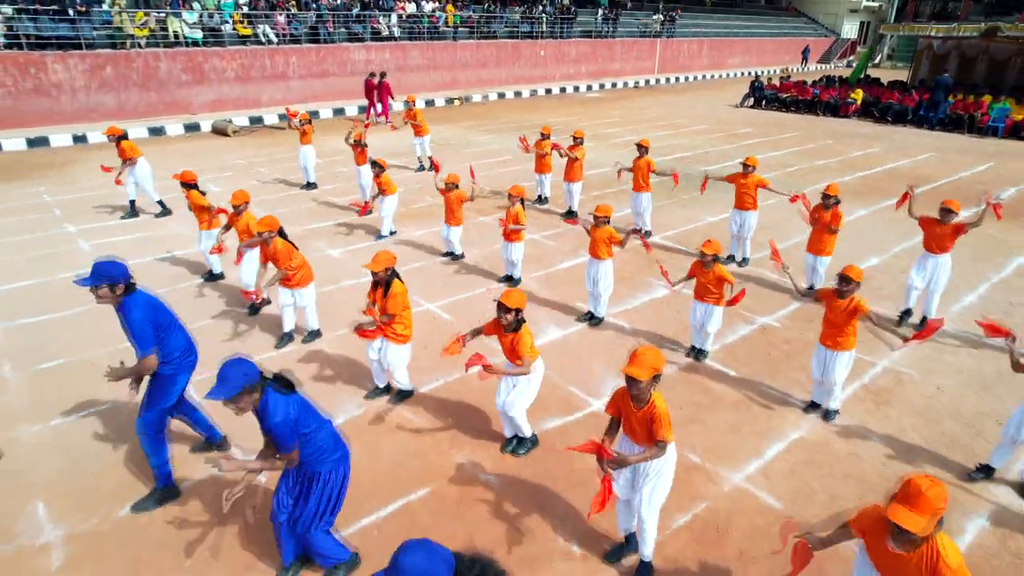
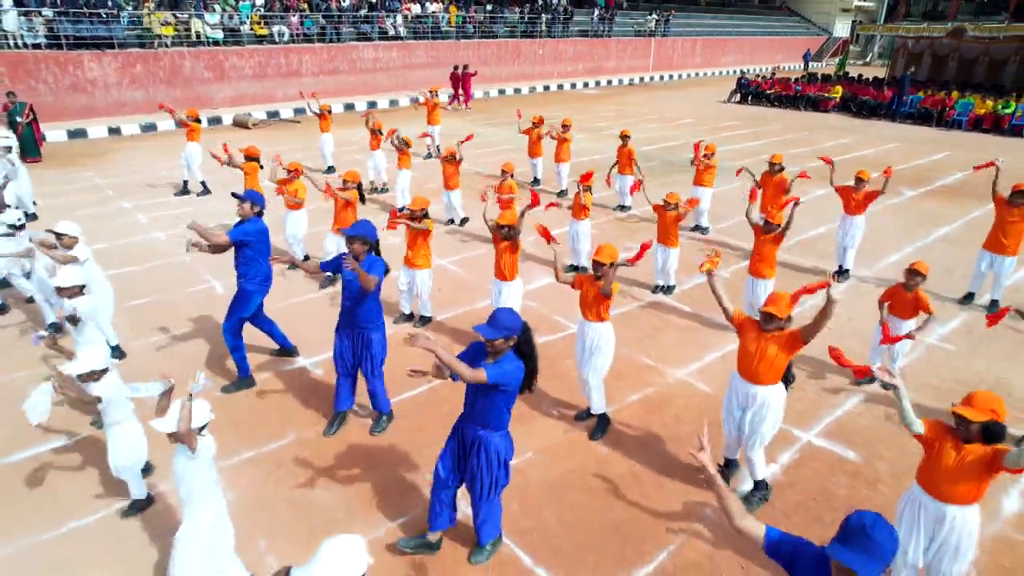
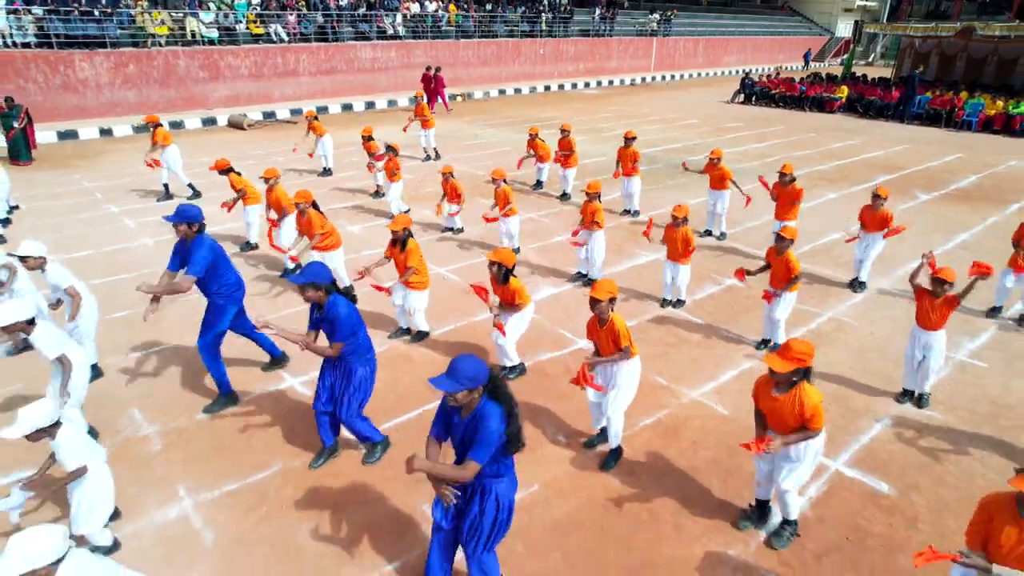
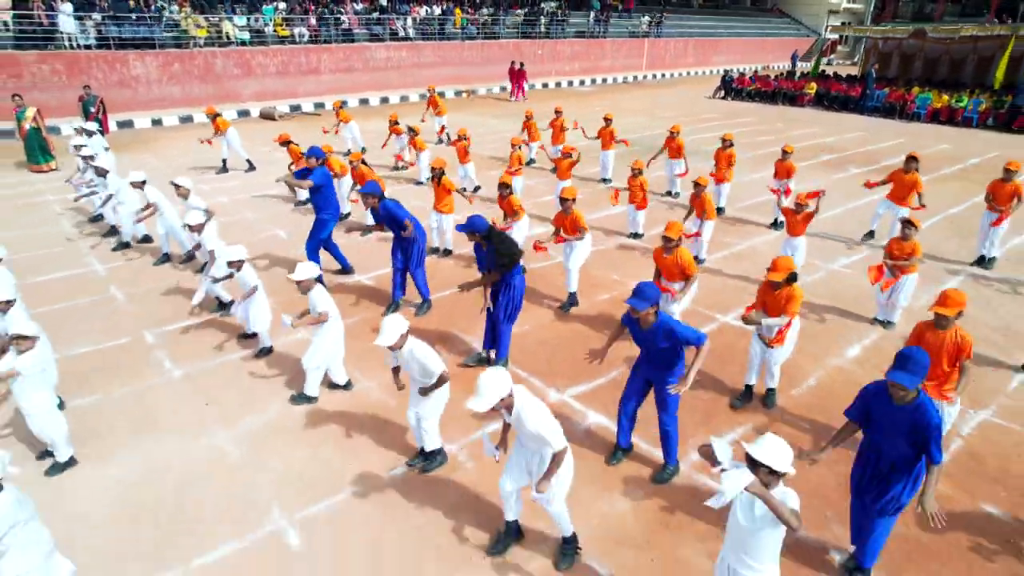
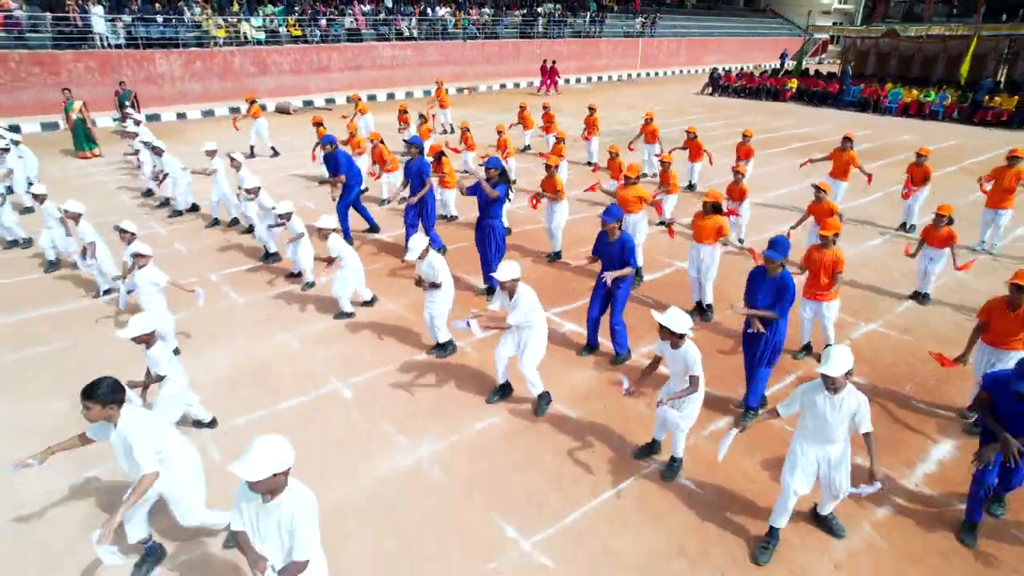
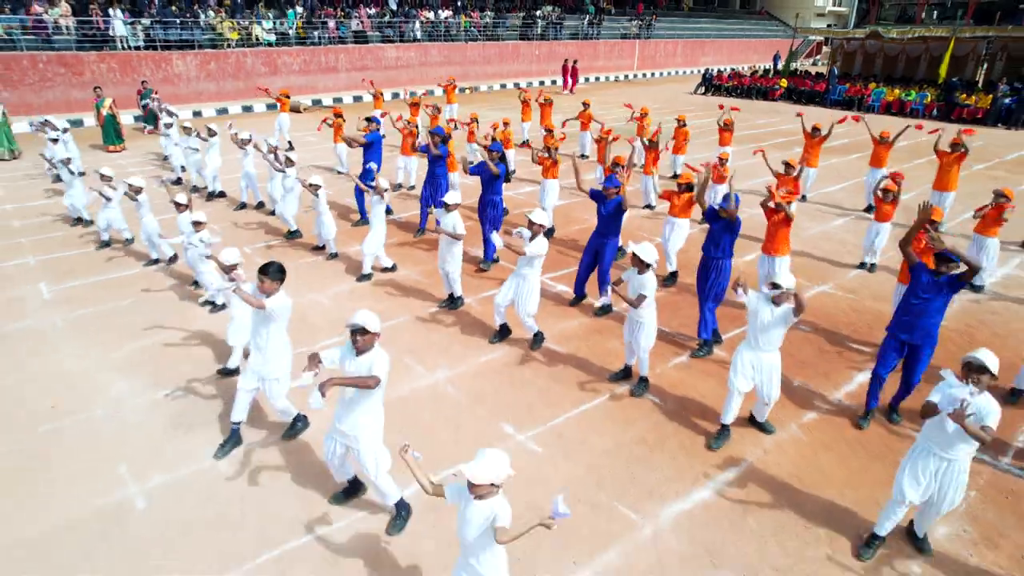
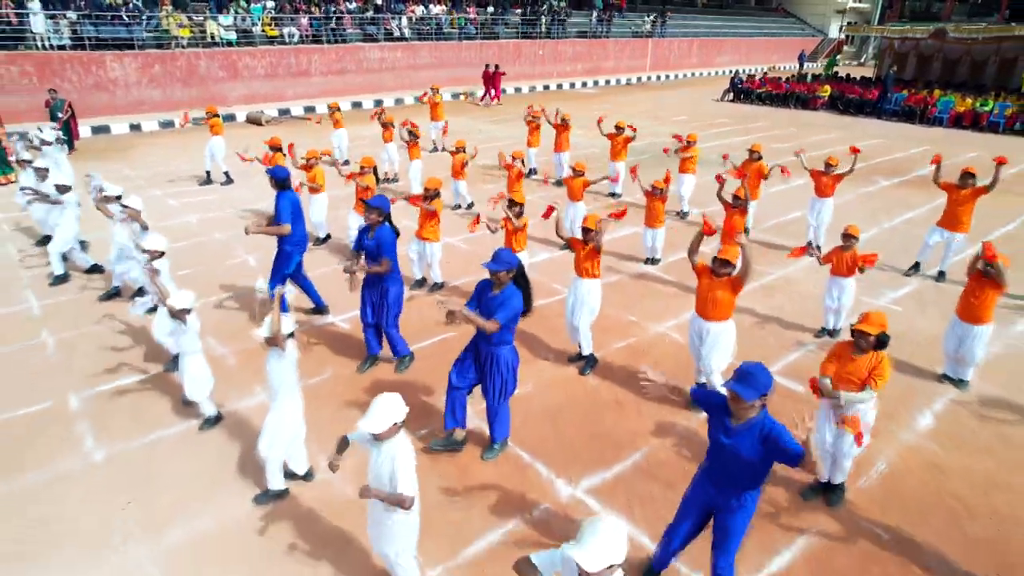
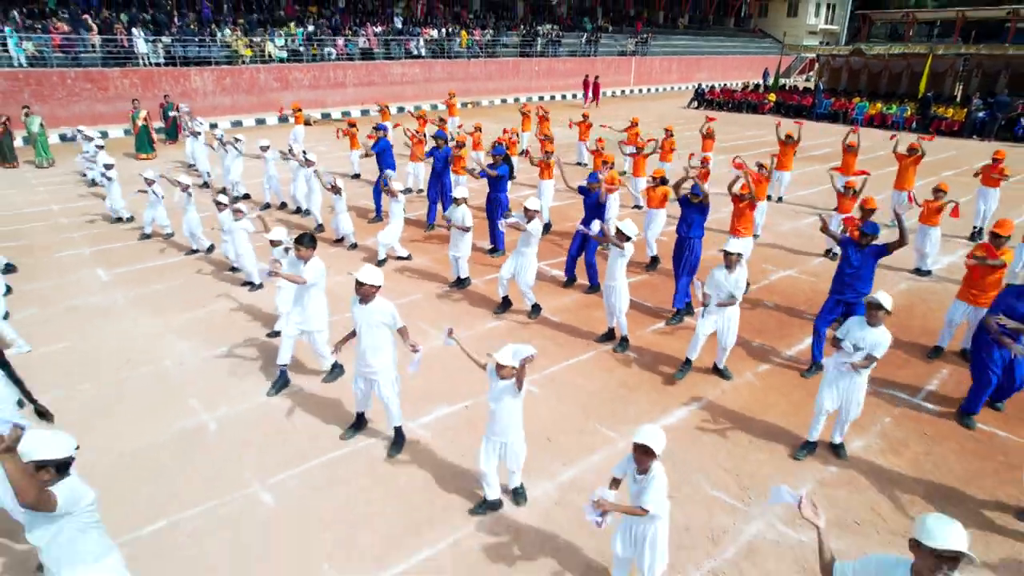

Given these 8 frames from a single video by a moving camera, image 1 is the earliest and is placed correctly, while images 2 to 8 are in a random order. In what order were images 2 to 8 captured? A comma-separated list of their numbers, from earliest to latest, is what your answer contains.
3, 2, 7, 4, 5, 6, 8
